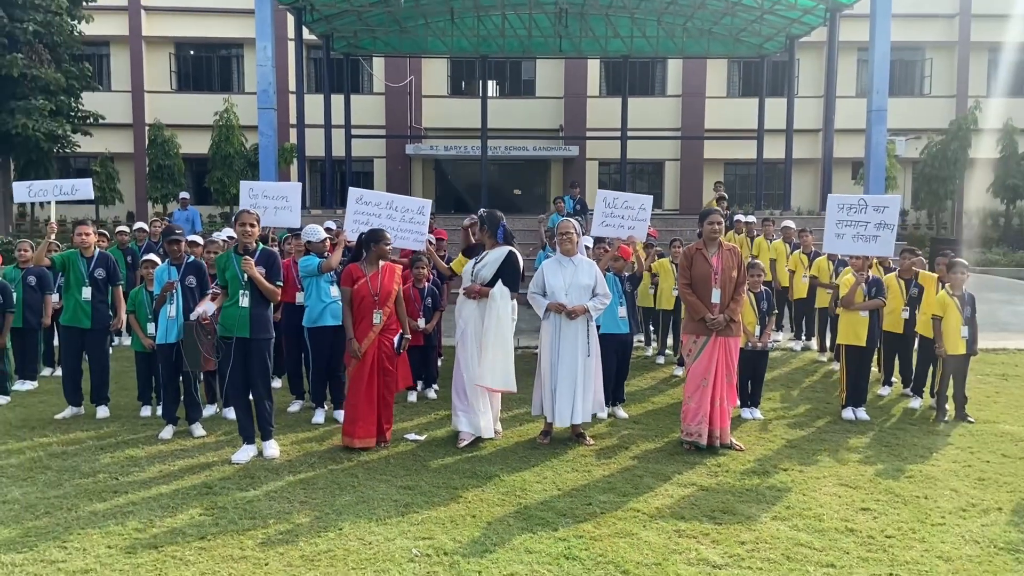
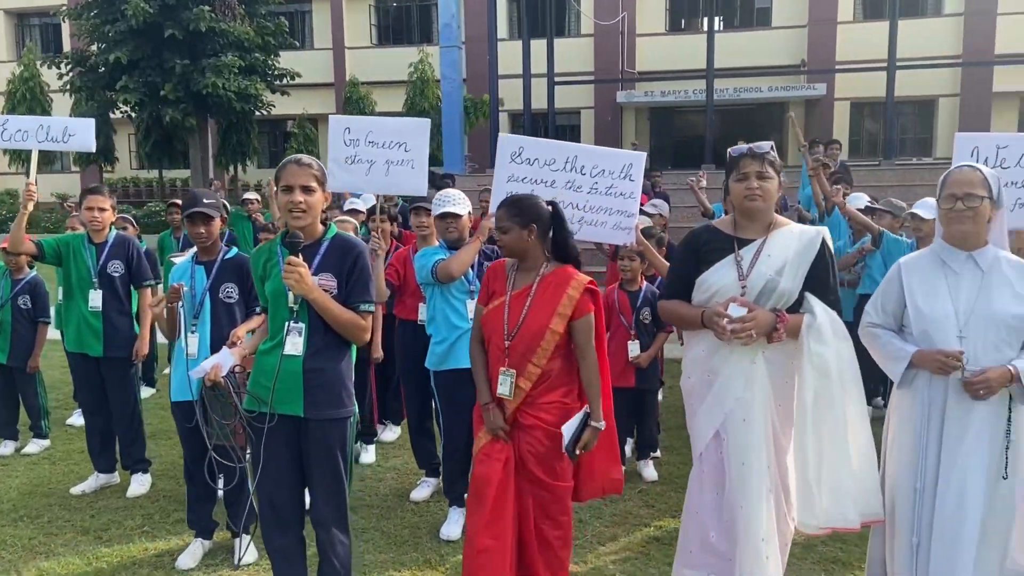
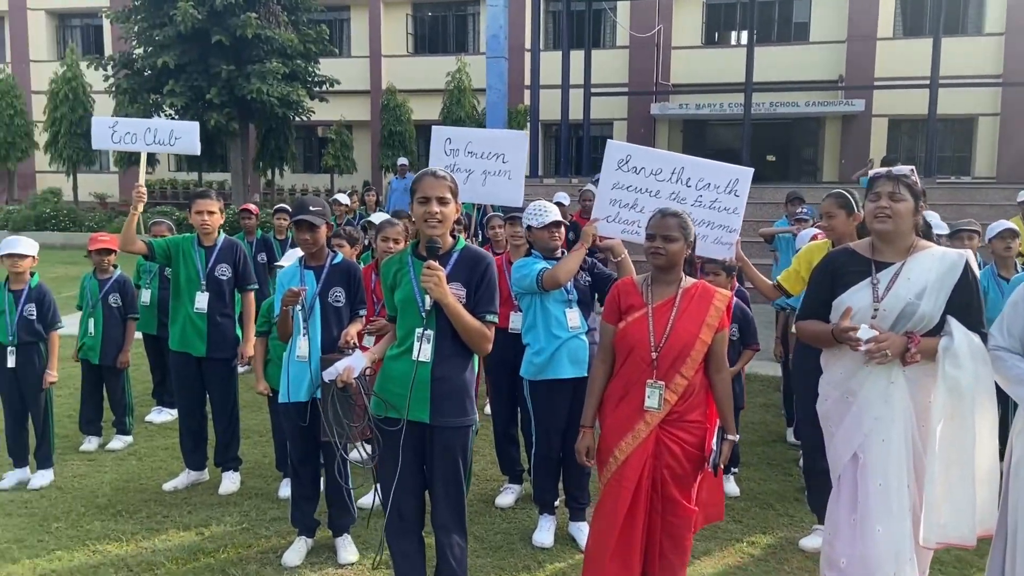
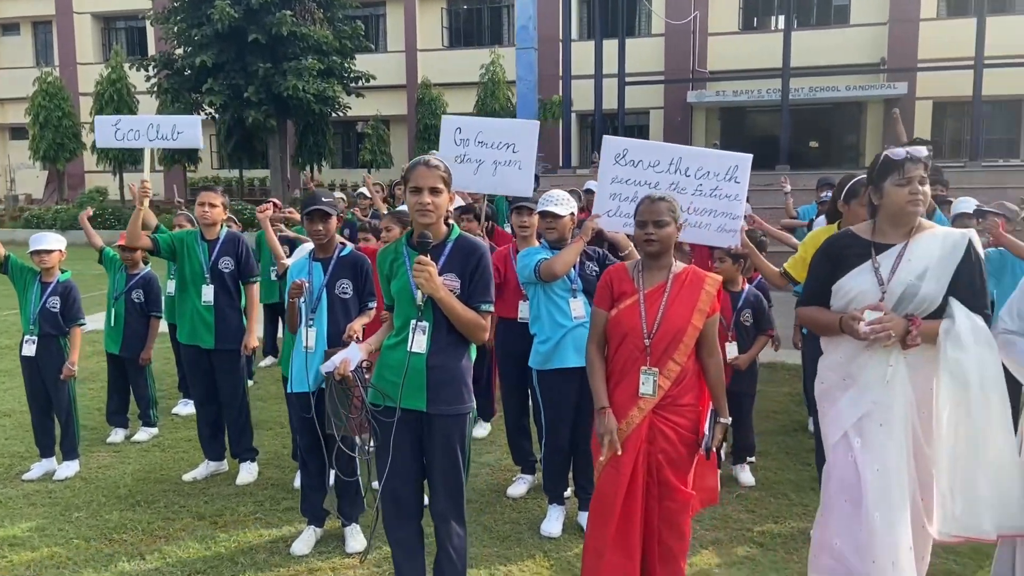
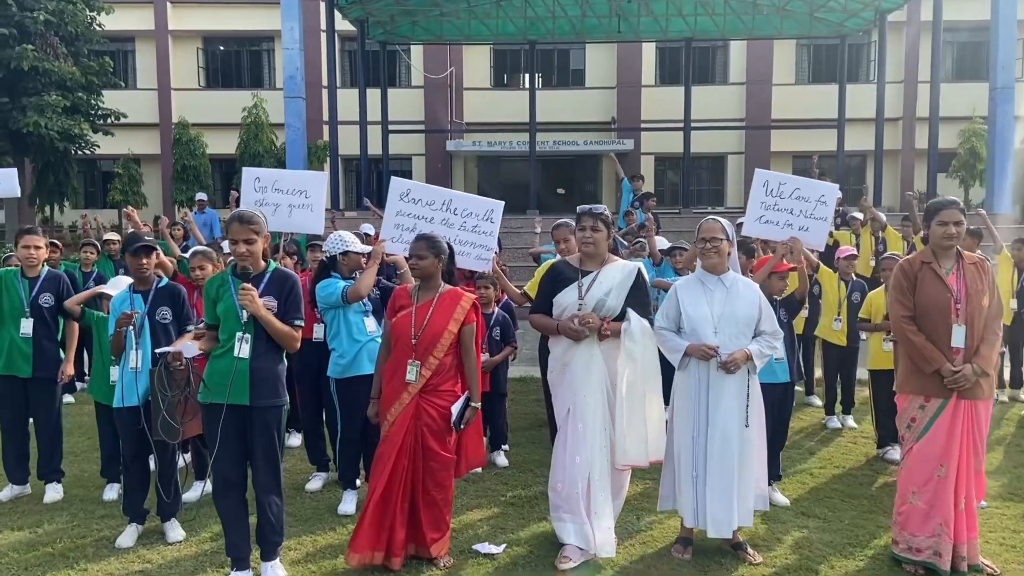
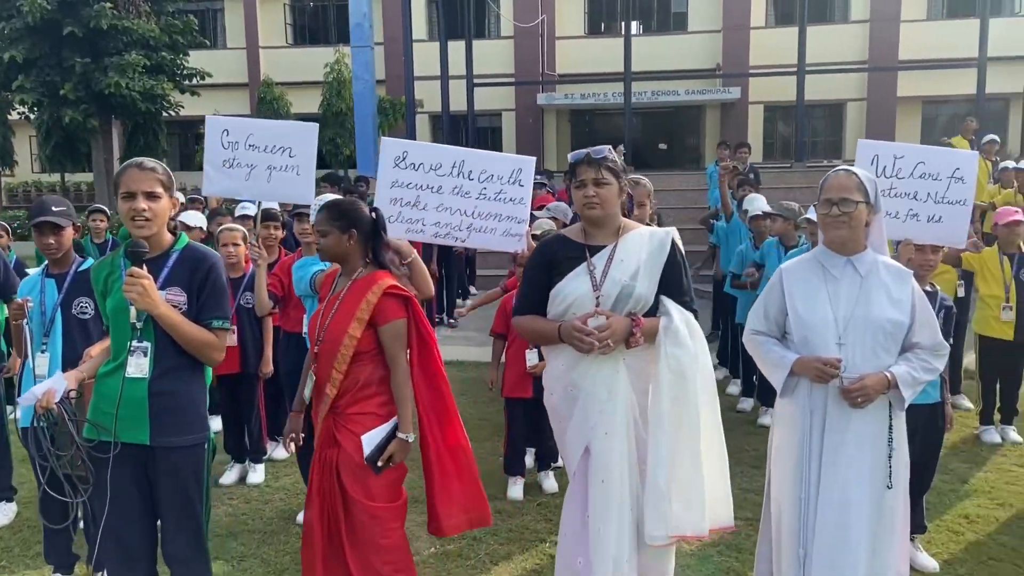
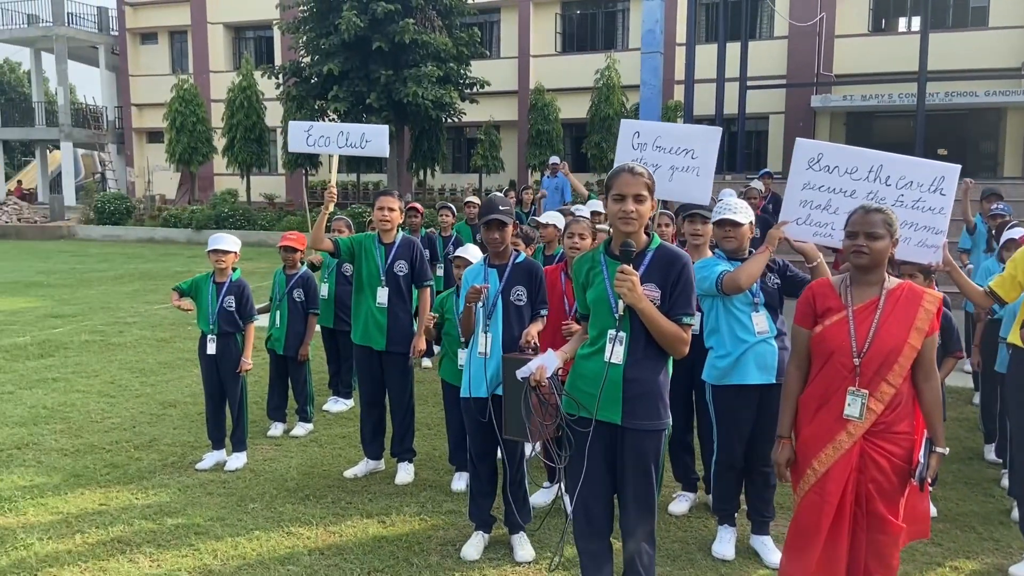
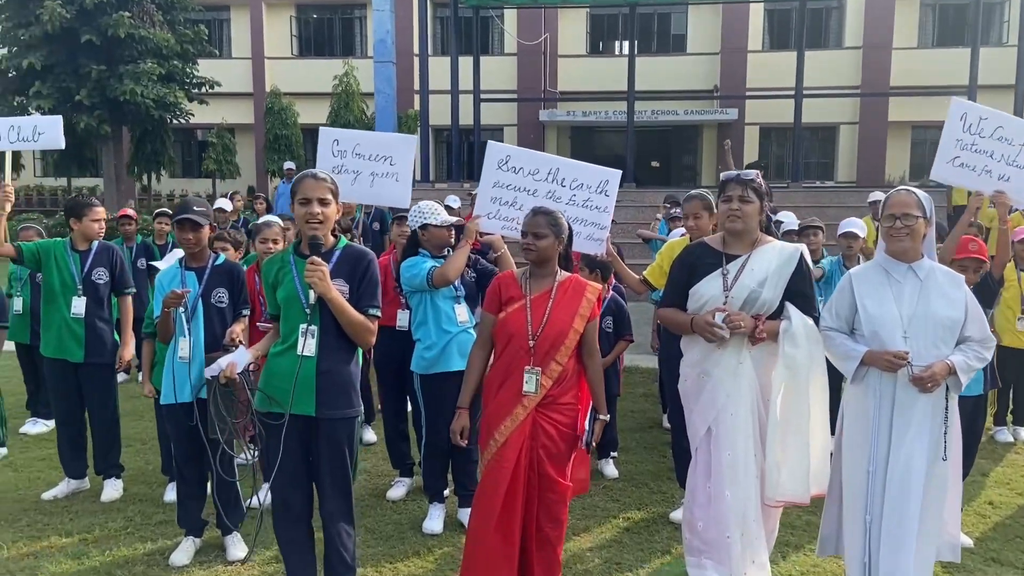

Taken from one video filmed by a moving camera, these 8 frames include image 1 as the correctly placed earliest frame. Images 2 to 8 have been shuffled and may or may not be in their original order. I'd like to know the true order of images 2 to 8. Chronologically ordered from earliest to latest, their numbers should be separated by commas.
5, 8, 3, 7, 4, 2, 6
